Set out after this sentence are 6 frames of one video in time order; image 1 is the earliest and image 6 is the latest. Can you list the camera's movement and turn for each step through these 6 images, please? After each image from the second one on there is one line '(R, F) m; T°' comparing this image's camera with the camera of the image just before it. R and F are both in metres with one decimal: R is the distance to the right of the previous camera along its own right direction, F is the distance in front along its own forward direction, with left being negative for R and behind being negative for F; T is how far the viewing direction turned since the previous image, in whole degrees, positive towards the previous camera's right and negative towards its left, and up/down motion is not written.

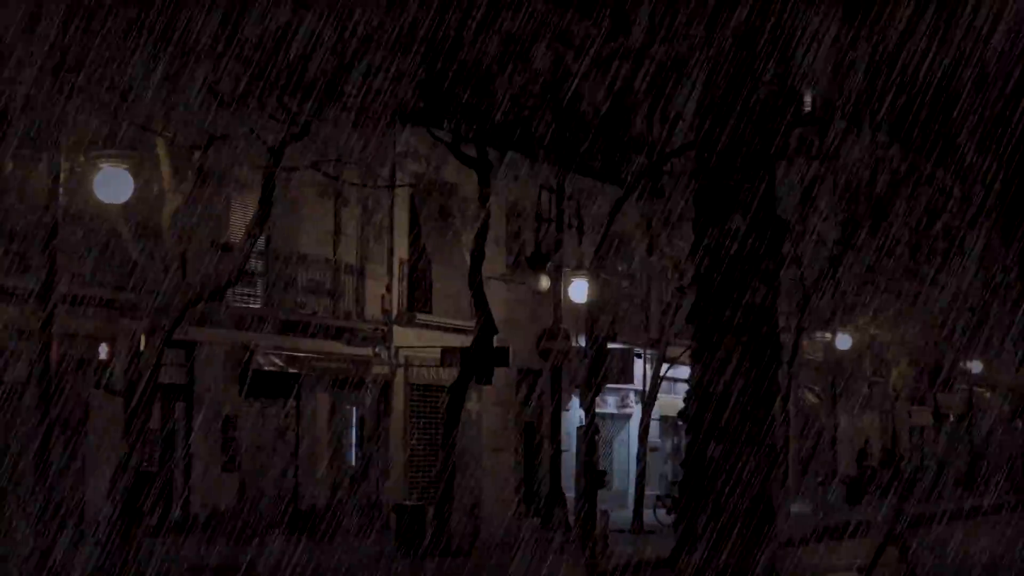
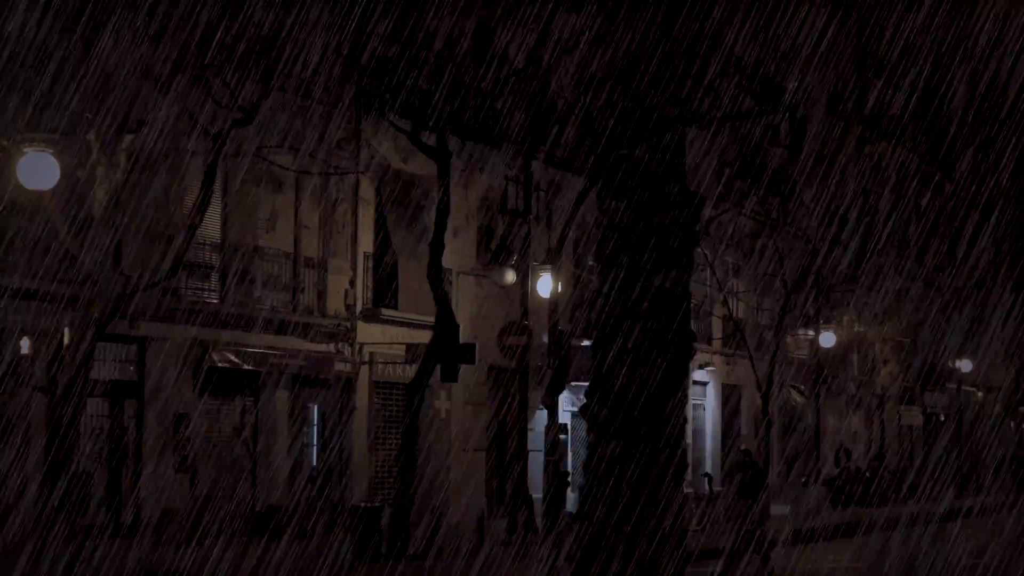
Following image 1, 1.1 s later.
(+0.3, +0.7) m; 0°
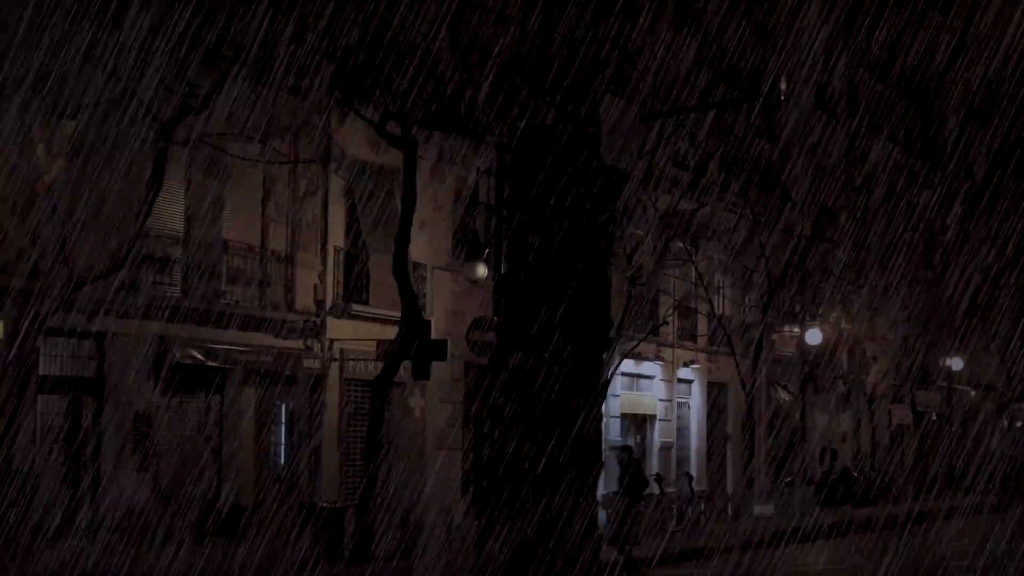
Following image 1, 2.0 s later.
(+0.3, +0.6) m; 0°
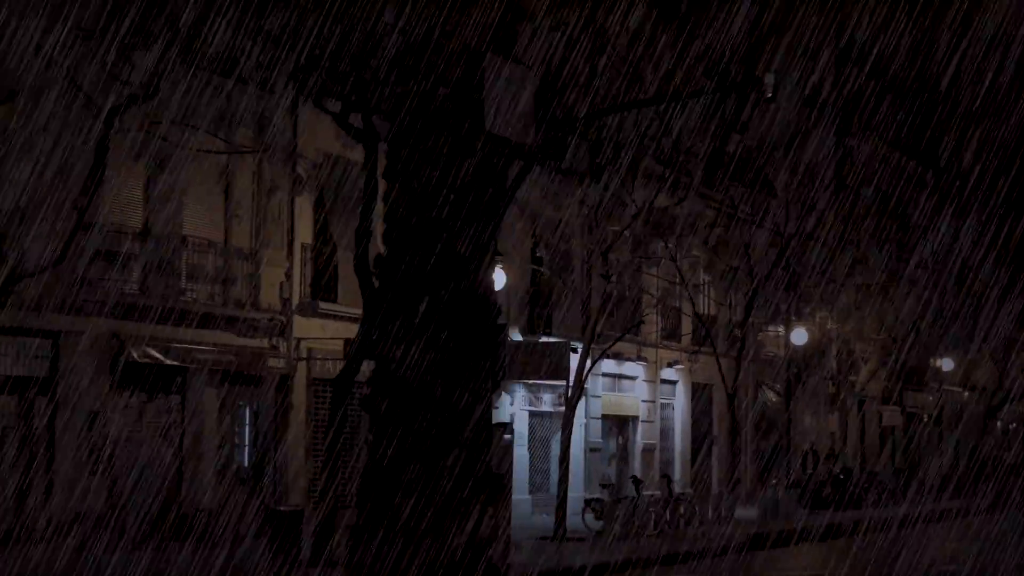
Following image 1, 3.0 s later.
(+0.3, +0.6) m; 0°
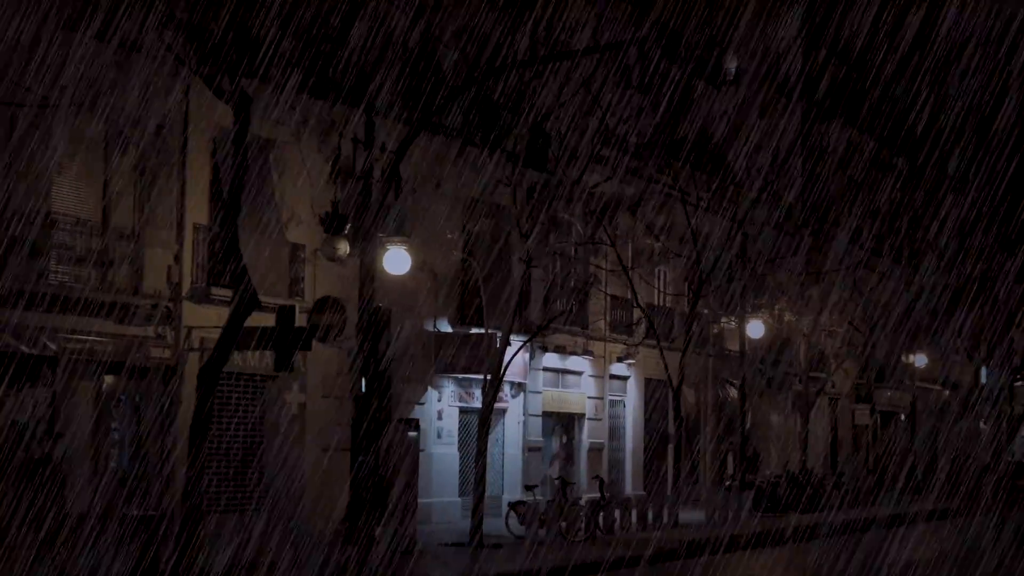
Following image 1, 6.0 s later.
(+0.9, +1.9) m; 0°
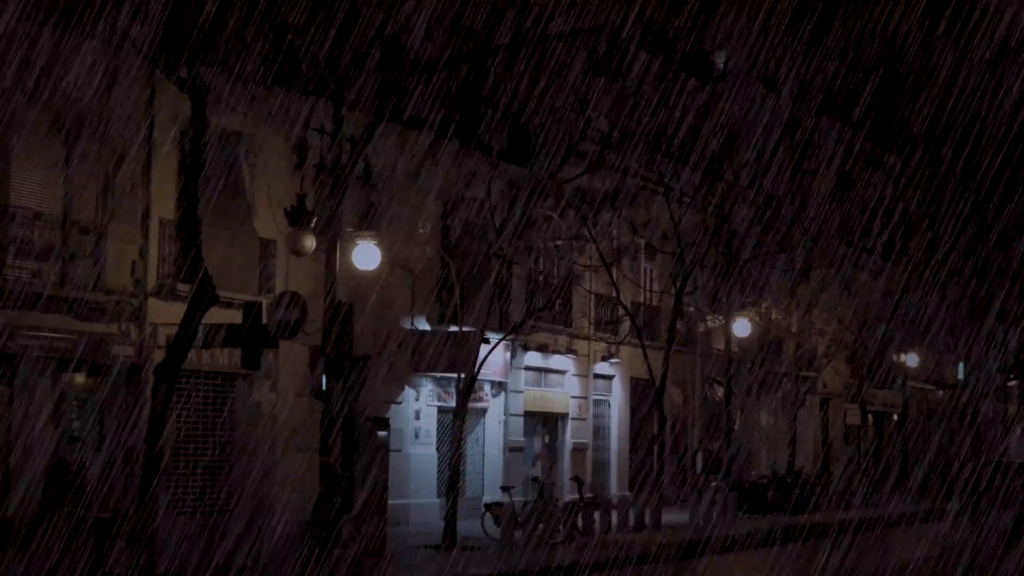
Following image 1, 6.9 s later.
(+0.3, +0.5) m; 0°
